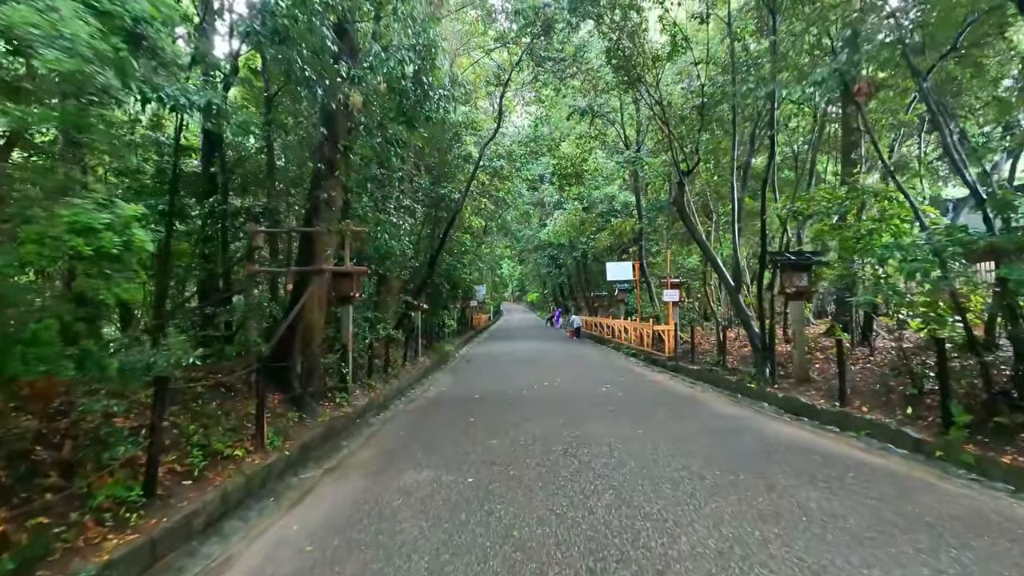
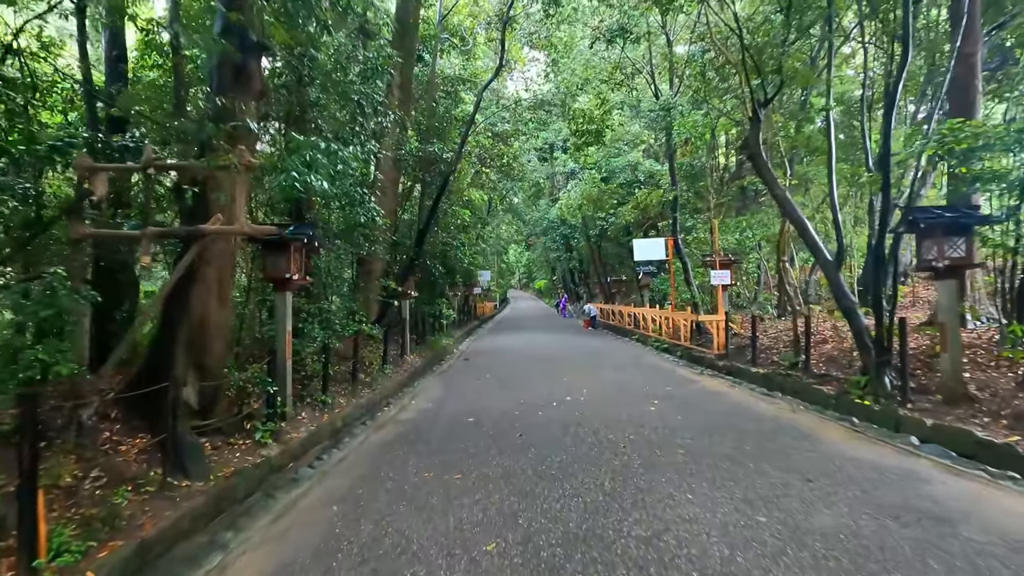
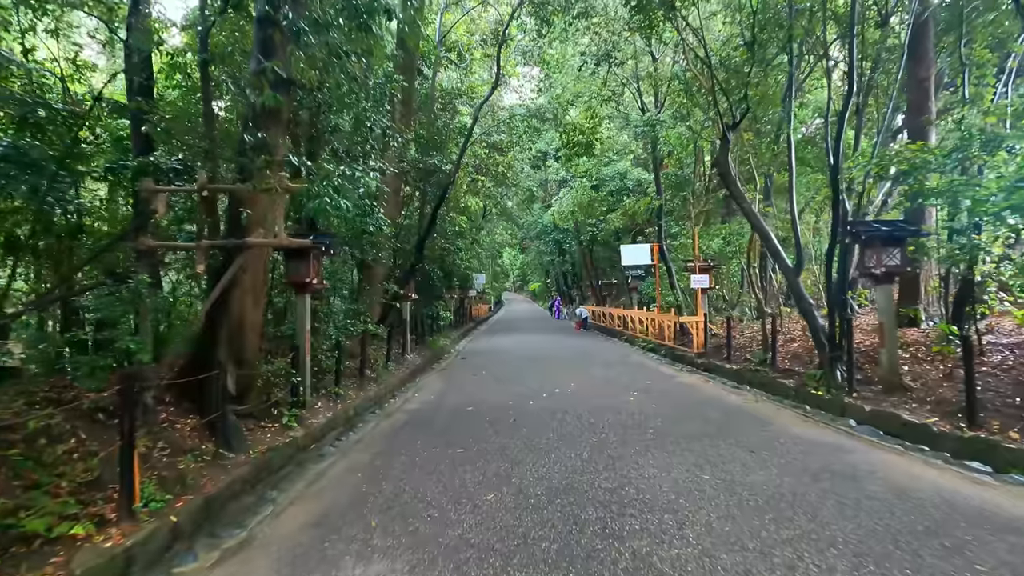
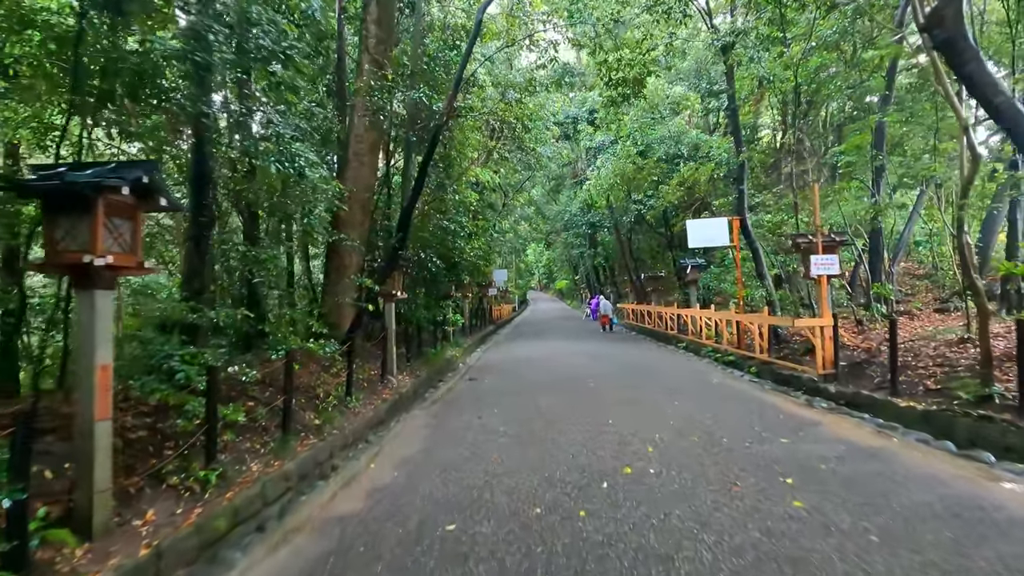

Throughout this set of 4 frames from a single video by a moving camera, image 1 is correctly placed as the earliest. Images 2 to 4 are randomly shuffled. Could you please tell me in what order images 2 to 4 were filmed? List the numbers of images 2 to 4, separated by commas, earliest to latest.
3, 2, 4
